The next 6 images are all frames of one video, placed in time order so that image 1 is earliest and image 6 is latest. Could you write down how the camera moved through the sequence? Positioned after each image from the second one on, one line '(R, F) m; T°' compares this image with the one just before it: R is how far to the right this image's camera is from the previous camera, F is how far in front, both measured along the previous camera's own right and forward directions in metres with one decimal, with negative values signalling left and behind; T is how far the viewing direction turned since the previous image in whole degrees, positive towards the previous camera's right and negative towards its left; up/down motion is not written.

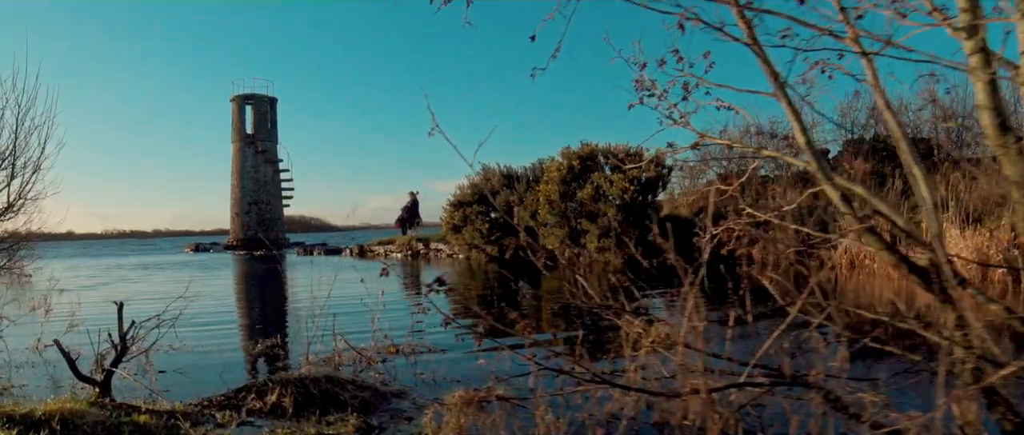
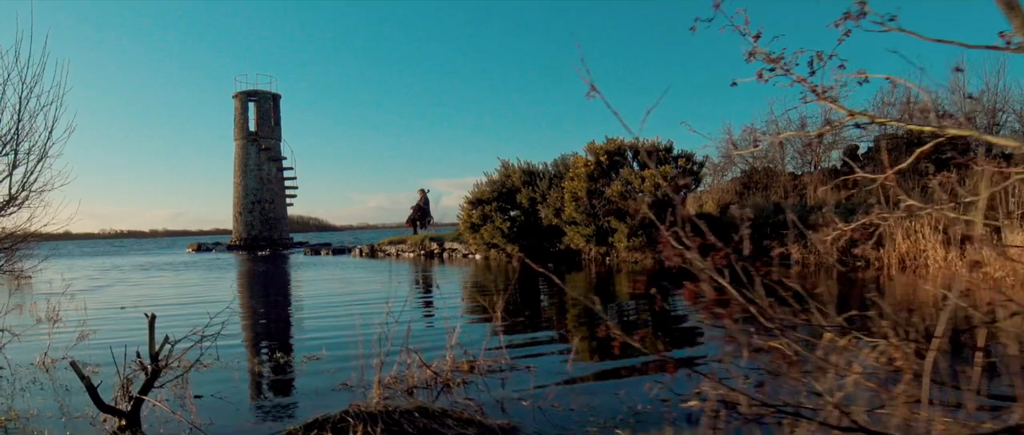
(-0.6, +0.8) m; 0°
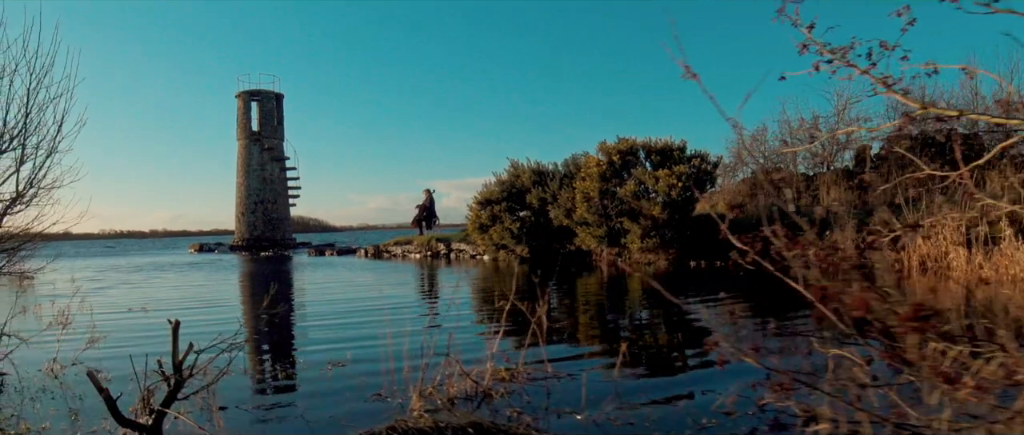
(-0.3, +0.3) m; 0°
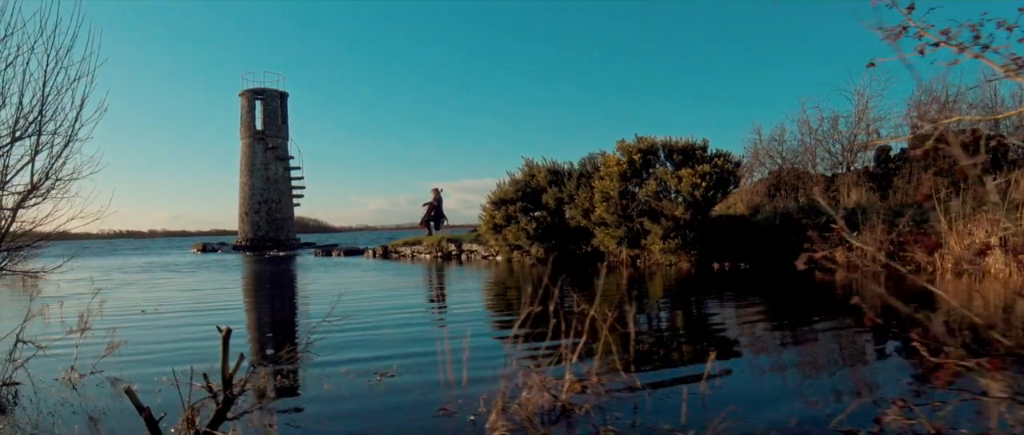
(-0.4, +0.4) m; 0°
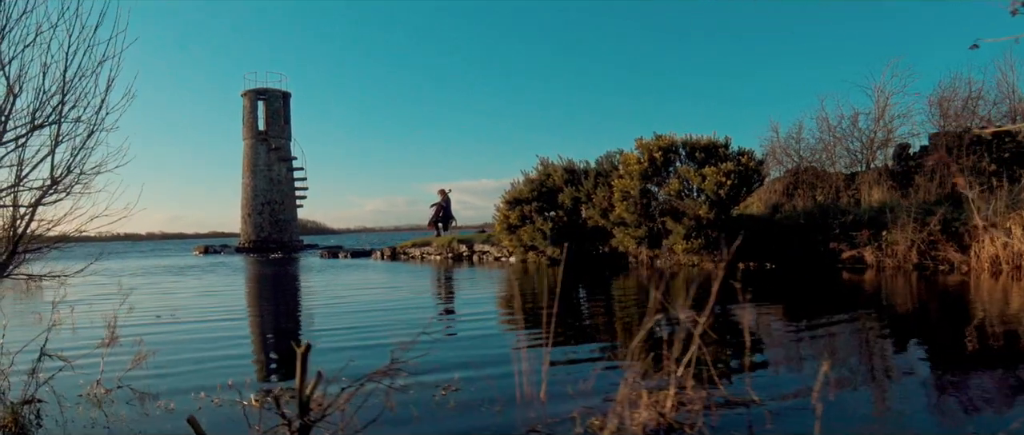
(-0.4, +0.4) m; 0°
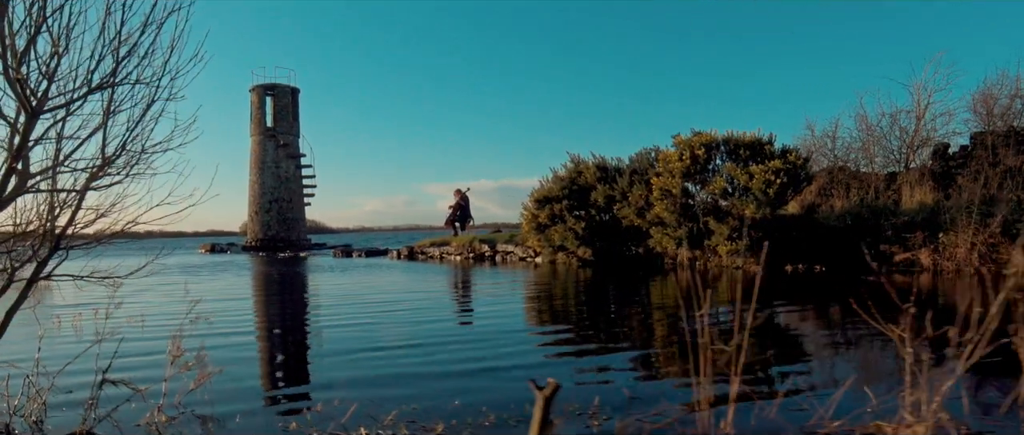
(-0.8, +0.7) m; 0°
